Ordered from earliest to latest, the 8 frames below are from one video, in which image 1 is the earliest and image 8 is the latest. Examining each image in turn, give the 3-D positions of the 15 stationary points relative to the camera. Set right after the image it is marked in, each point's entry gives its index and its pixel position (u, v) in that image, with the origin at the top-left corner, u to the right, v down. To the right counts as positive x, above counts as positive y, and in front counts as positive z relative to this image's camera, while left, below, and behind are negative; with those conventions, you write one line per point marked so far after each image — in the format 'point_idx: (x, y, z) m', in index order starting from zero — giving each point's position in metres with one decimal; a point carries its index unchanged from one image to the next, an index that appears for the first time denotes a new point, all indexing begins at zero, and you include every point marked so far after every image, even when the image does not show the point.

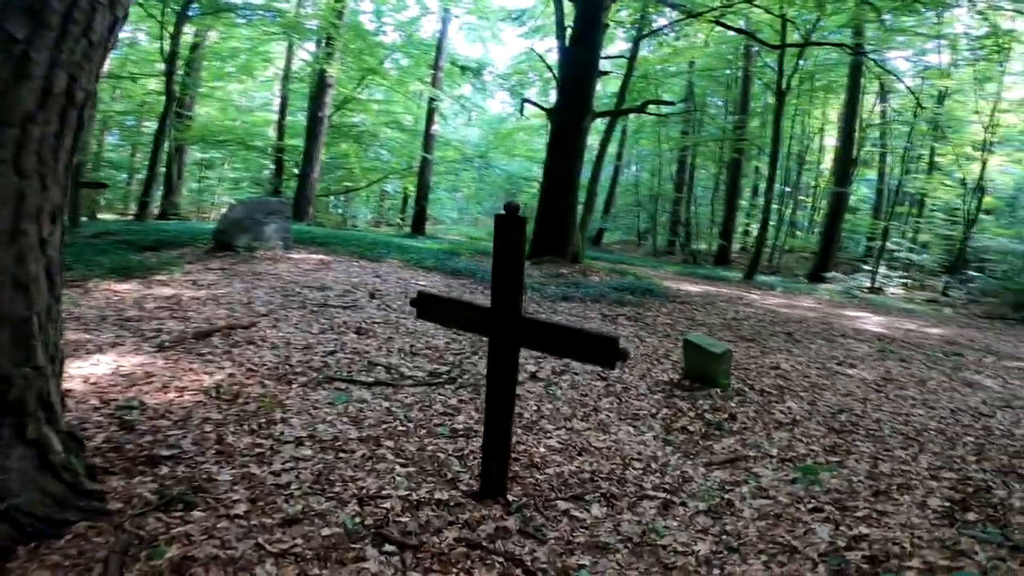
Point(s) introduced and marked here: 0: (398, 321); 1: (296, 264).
0: (-1.7, -0.5, +7.7) m
1: (-4.3, +0.6, +10.4) m
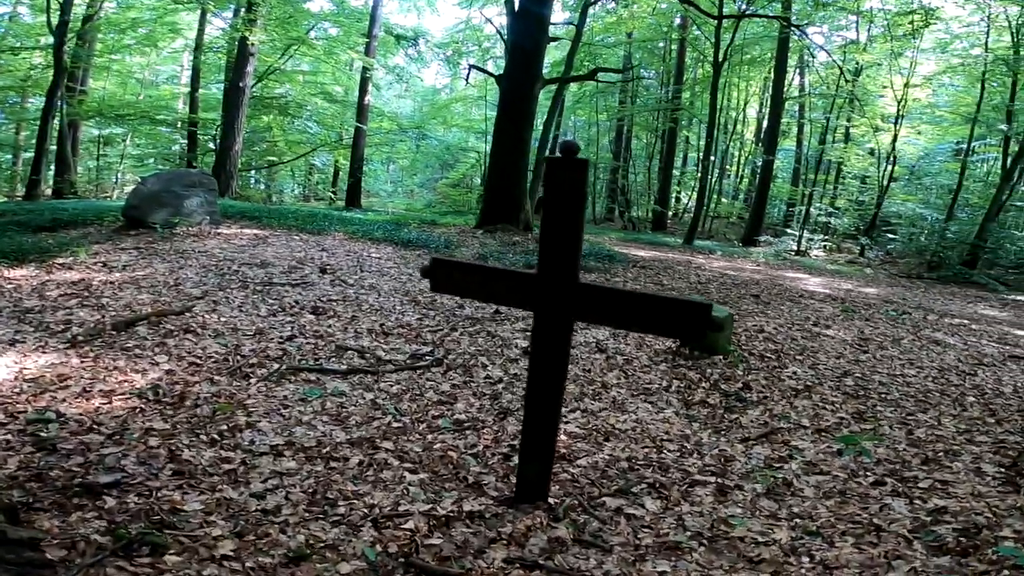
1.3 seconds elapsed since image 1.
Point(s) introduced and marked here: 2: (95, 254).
0: (-2.0, -0.1, +6.8) m
1: (-4.9, +0.9, +9.1) m
2: (-6.0, +0.5, +7.6) m
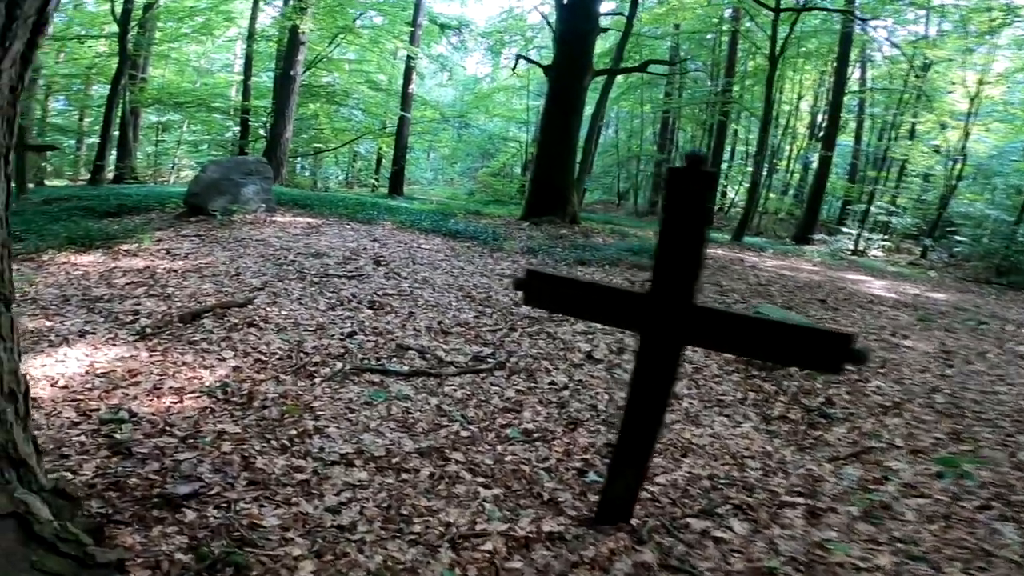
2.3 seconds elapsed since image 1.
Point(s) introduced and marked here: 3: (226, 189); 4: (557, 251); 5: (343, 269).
0: (-1.3, -0.1, +6.7) m
1: (-4.0, +1.1, +9.2) m
2: (-5.2, +0.7, +7.8) m
3: (-5.2, +1.8, +9.5) m
4: (+0.9, +0.8, +10.9) m
5: (-2.3, +0.2, +7.1) m
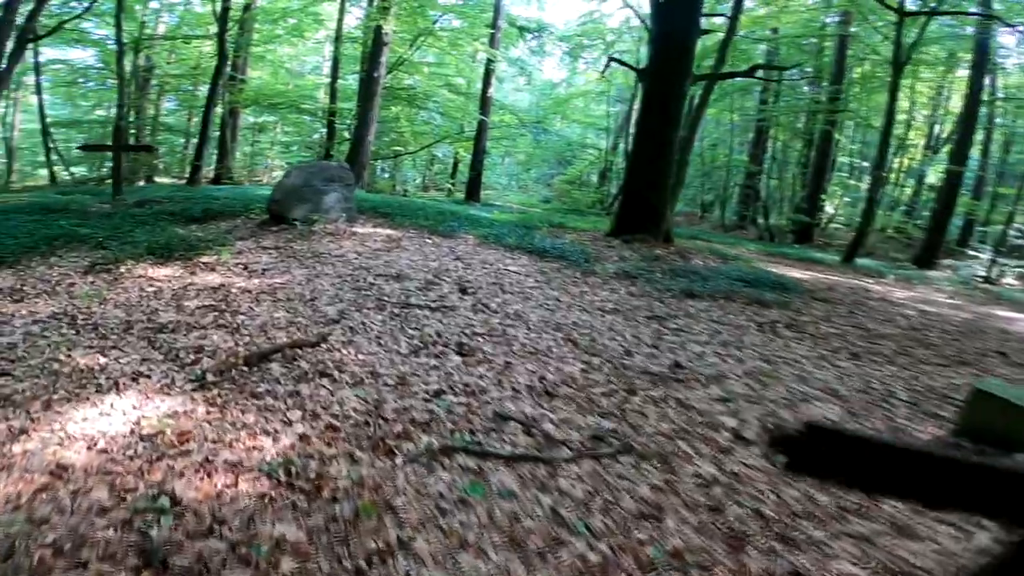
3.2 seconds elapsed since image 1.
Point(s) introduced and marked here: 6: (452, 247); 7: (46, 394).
0: (-0.1, -0.5, +5.7) m
1: (-2.4, +0.8, +8.5) m
2: (-3.8, +0.5, +7.3) m
3: (-3.5, +1.6, +9.0) m
4: (+2.7, +0.2, +9.6) m
5: (-1.0, -0.1, +6.3) m
6: (-1.0, +0.6, +8.8) m
7: (-3.4, -0.8, +3.8) m
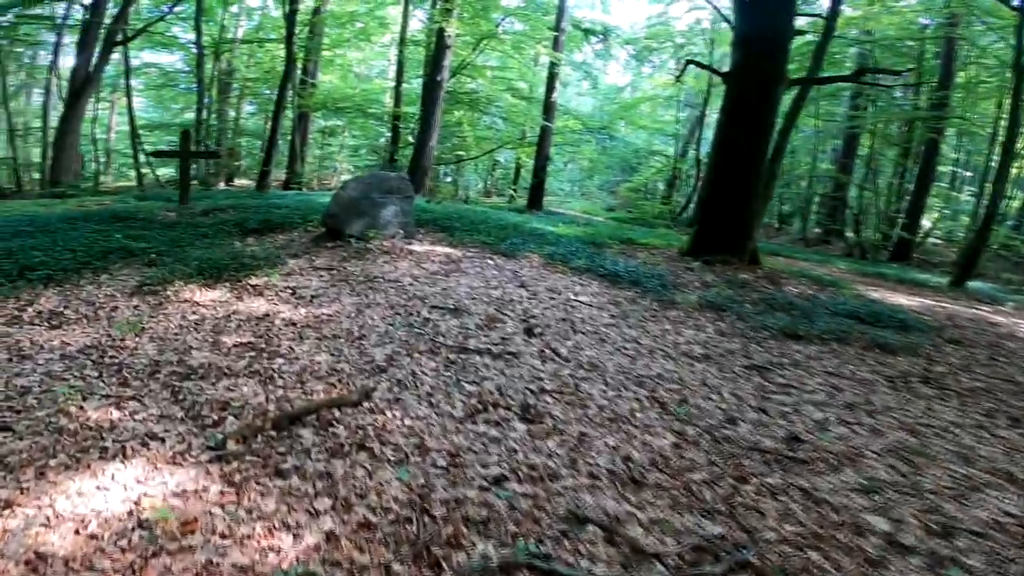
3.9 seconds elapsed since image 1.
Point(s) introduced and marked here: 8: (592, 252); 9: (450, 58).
0: (+0.6, -0.9, +4.9) m
1: (-1.4, +0.4, +7.9) m
2: (-2.9, +0.2, +6.8) m
3: (-2.4, +1.2, +8.4) m
4: (+3.8, -0.3, +8.4) m
5: (-0.3, -0.5, +5.5) m
6: (+0.1, +0.2, +8.0) m
7: (-2.9, -1.1, +3.3) m
8: (+1.6, +0.7, +10.8) m
9: (-1.7, +6.6, +15.0) m
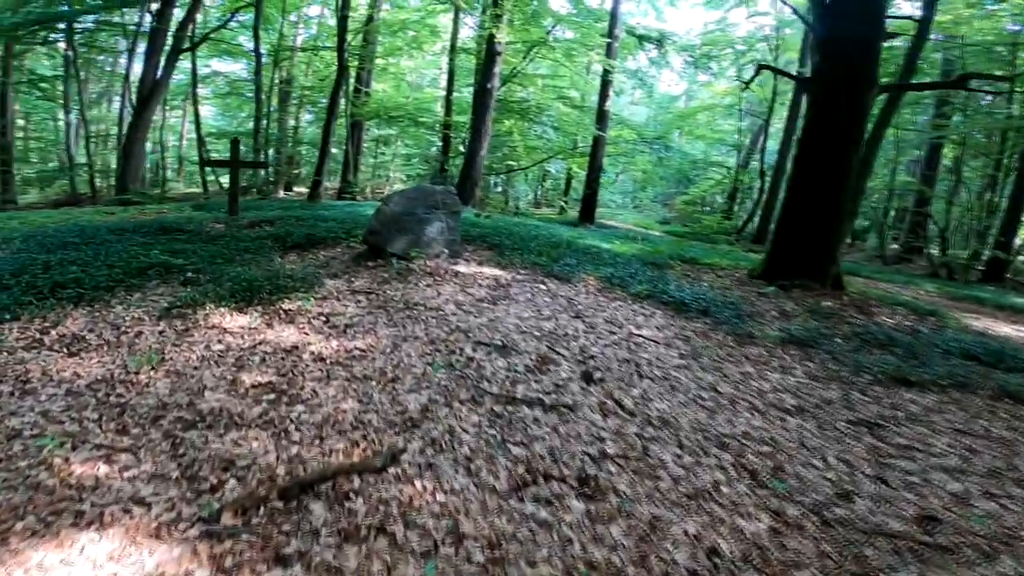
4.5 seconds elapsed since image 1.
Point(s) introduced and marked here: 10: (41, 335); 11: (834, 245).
0: (+1.0, -1.3, +4.0) m
1: (-0.6, +0.1, +7.2) m
2: (-2.3, -0.1, +6.3) m
3: (-1.6, +0.9, +7.9) m
4: (+4.5, -0.8, +7.3) m
5: (+0.2, -0.9, +4.8) m
6: (+0.8, -0.2, +7.3) m
7: (-2.6, -1.3, +2.8) m
8: (+2.6, +0.3, +9.9) m
9: (-0.2, +6.1, +14.5) m
10: (-4.6, -0.5, +5.1) m
11: (+6.1, +0.8, +10.0) m
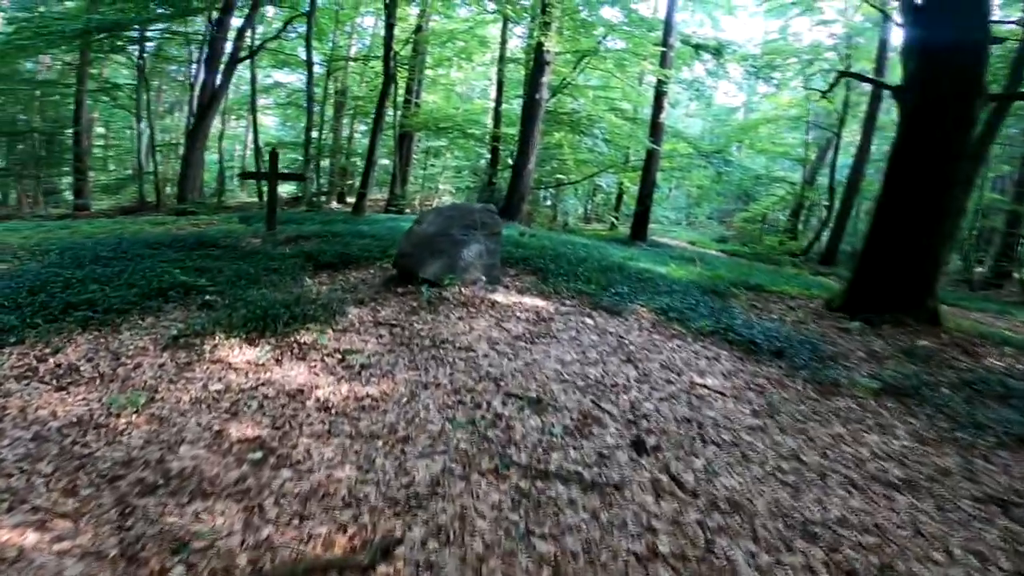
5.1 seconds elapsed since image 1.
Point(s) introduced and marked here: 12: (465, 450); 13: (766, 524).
0: (+1.2, -1.6, +3.1) m
1: (-0.1, -0.3, +6.5) m
2: (-1.8, -0.4, +5.7) m
3: (-0.9, +0.5, +7.2) m
4: (+5.0, -1.3, +6.1) m
5: (+0.5, -1.2, +3.9) m
6: (+1.3, -0.6, +6.4) m
7: (-2.5, -1.5, +2.2) m
8: (+3.4, -0.3, +8.8) m
9: (+1.2, +5.5, +13.8) m
10: (-4.3, -0.7, +4.7) m
11: (+6.9, +0.1, +8.6) m
12: (-0.3, -1.1, +3.9) m
13: (+1.7, -1.6, +3.5) m
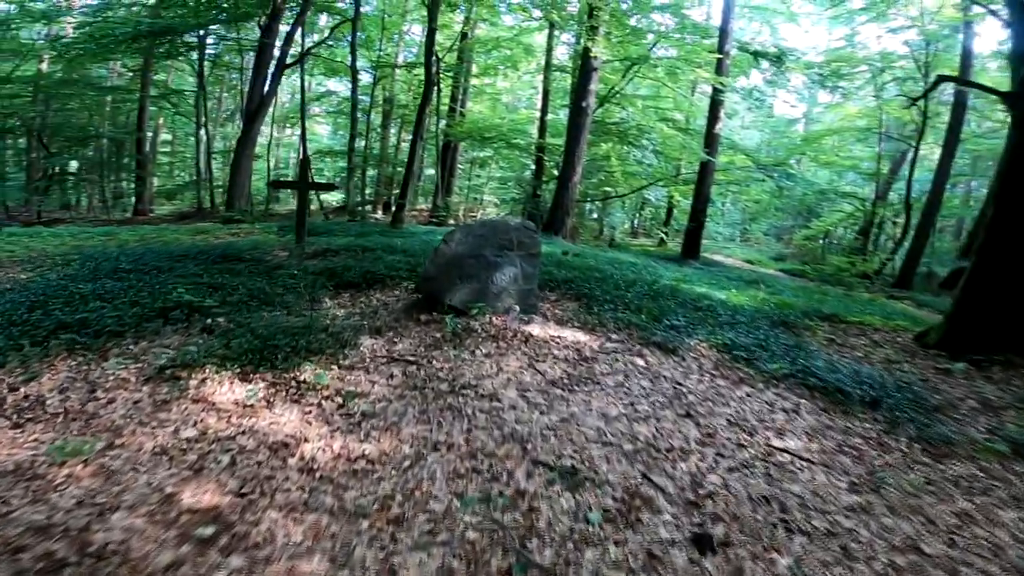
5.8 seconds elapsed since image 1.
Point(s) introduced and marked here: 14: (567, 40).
0: (+1.3, -1.9, +2.1) m
1: (+0.3, -0.7, +5.6) m
2: (-1.5, -0.7, +4.9) m
3: (-0.5, +0.2, +6.4) m
4: (+5.3, -1.8, +4.7) m
5: (+0.7, -1.5, +3.0) m
6: (+1.7, -1.0, +5.3) m
7: (-2.5, -1.7, +1.5) m
8: (+3.9, -0.8, +7.6) m
9: (+2.3, +5.0, +12.9) m
10: (-4.0, -0.9, +4.2) m
11: (+7.4, -0.4, +7.2) m
12: (-0.2, -1.4, +3.0) m
13: (+1.8, -1.9, +2.4) m
14: (+1.9, +7.6, +16.1) m
